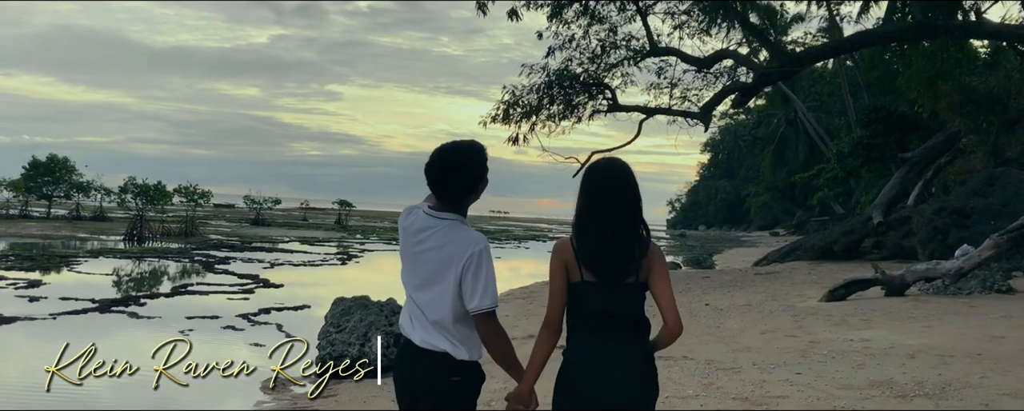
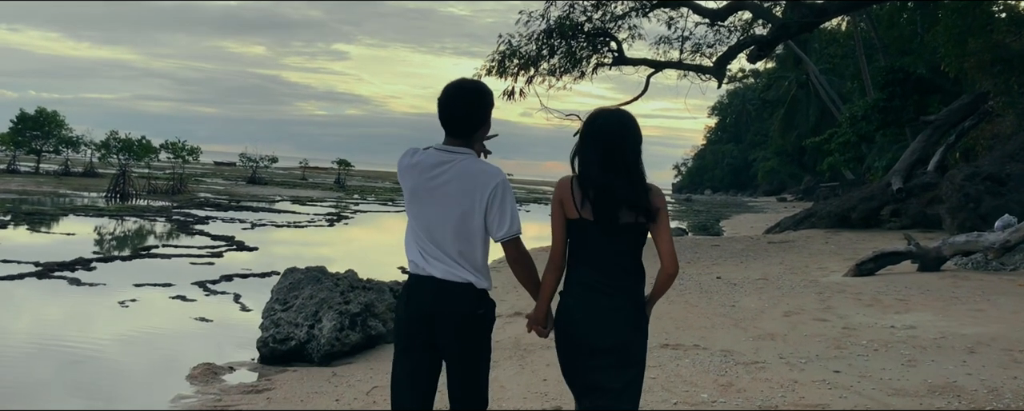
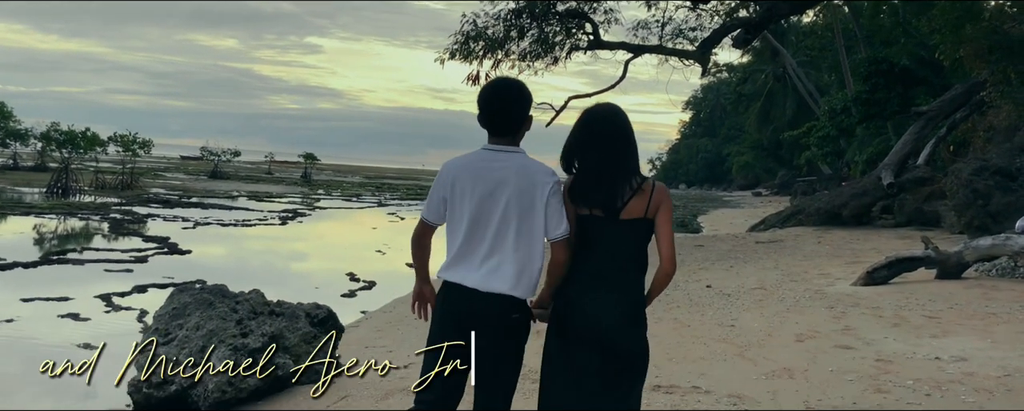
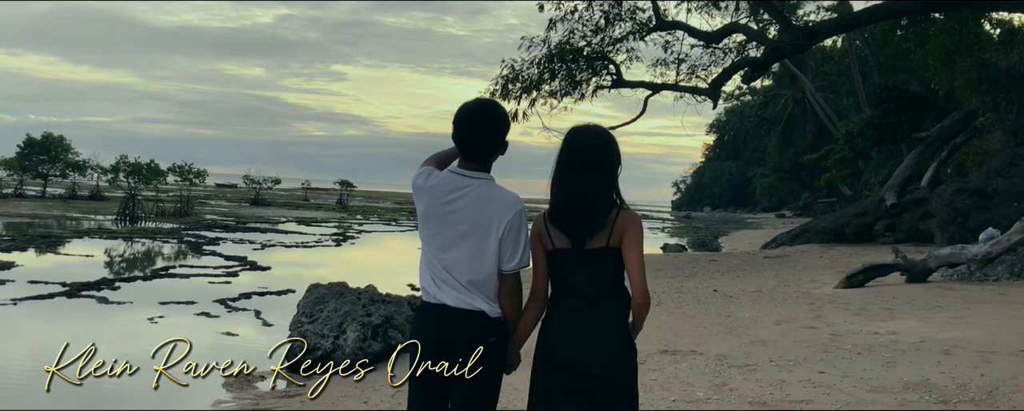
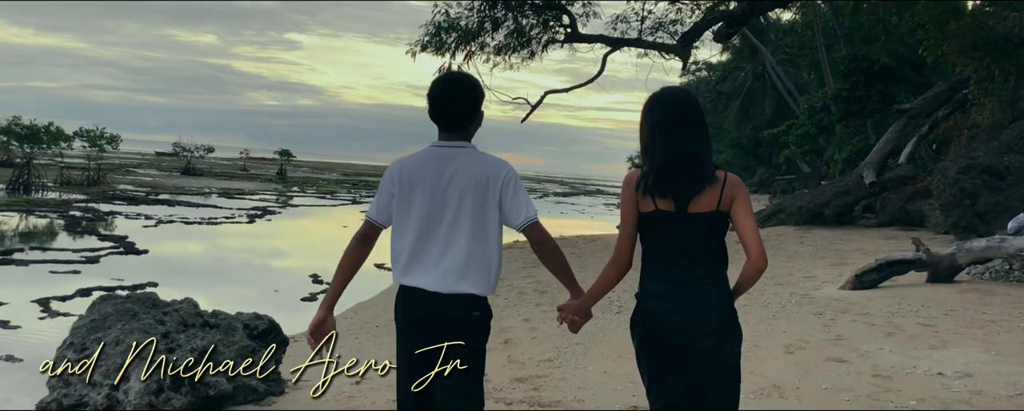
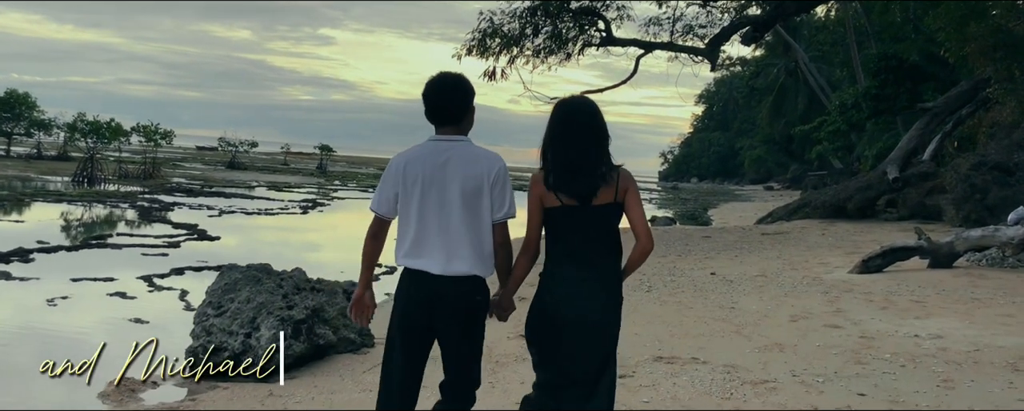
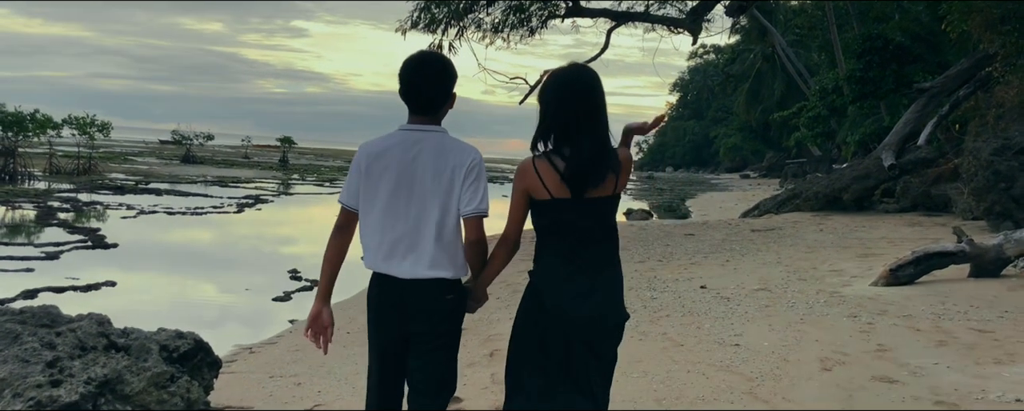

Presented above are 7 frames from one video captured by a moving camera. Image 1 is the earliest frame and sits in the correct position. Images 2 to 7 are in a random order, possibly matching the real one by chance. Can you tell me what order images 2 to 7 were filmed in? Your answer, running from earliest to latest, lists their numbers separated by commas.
4, 2, 6, 3, 5, 7
